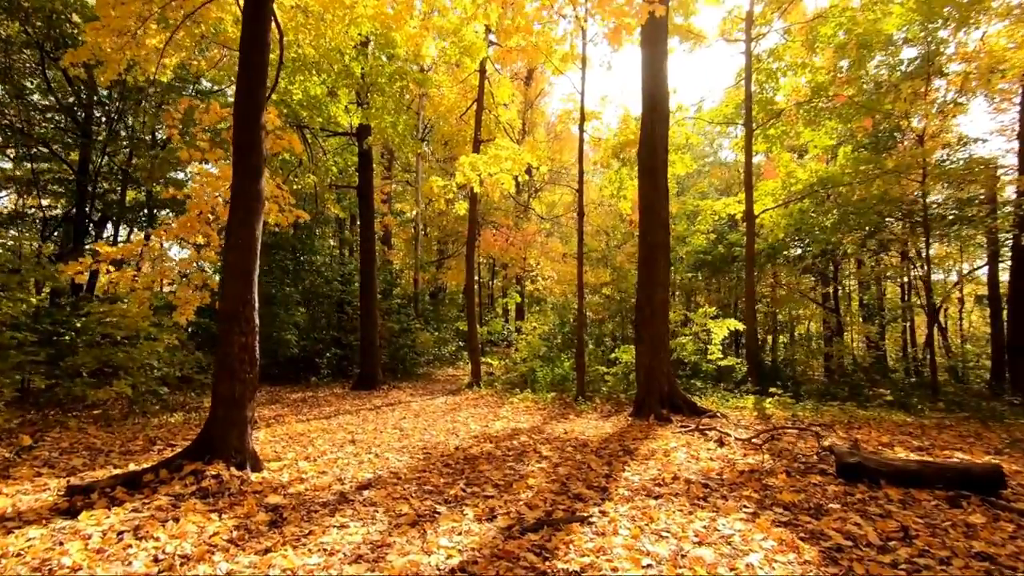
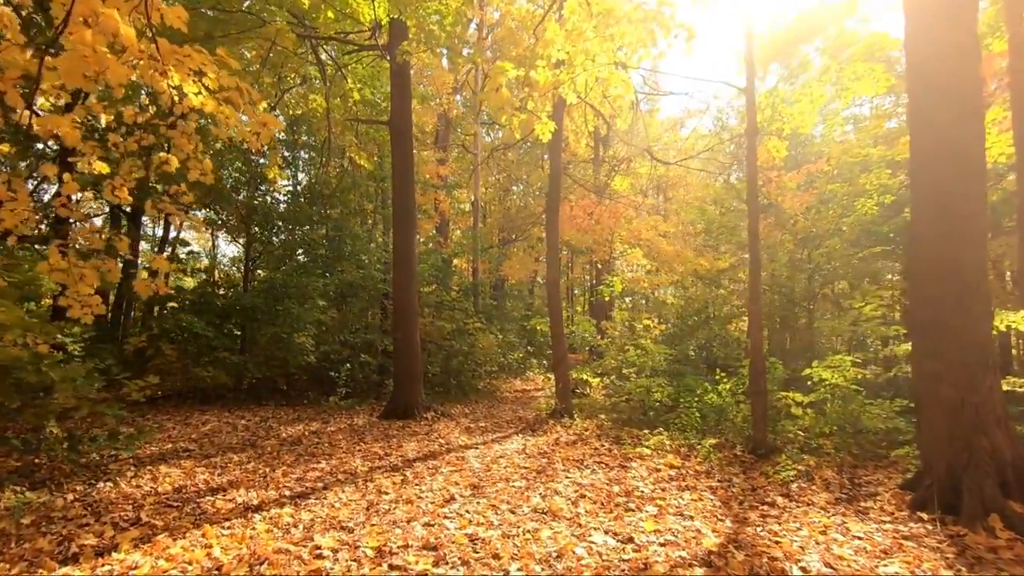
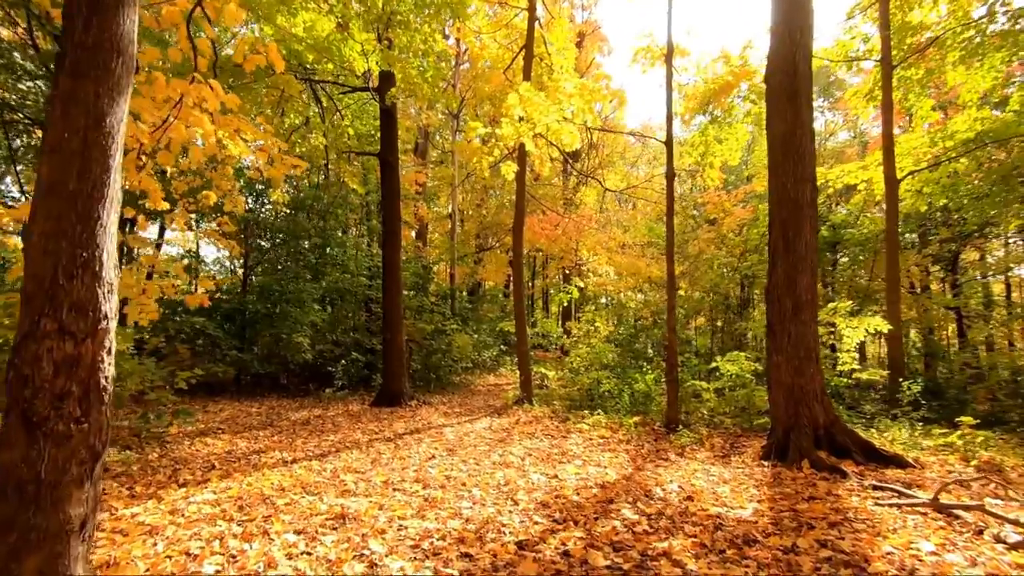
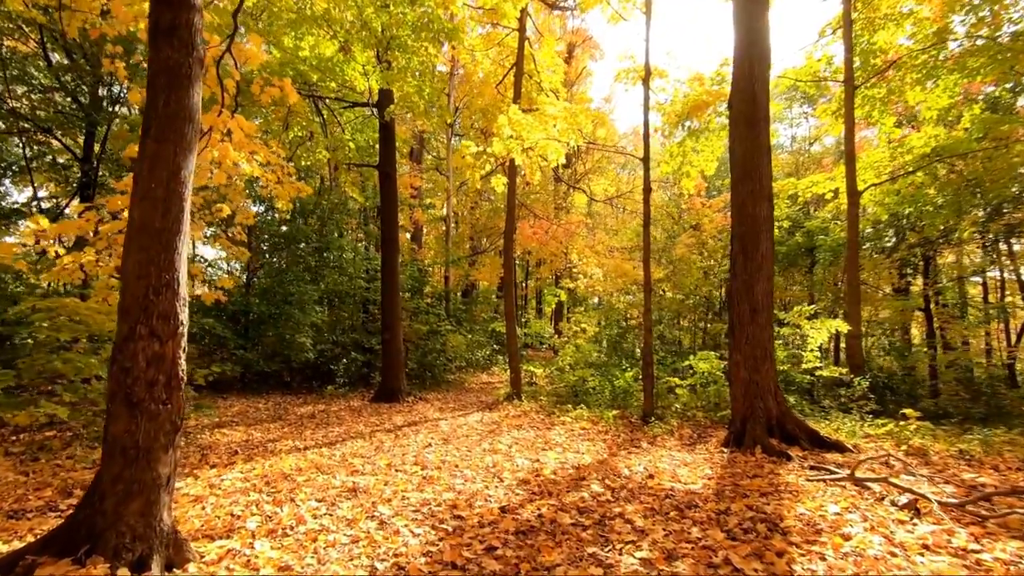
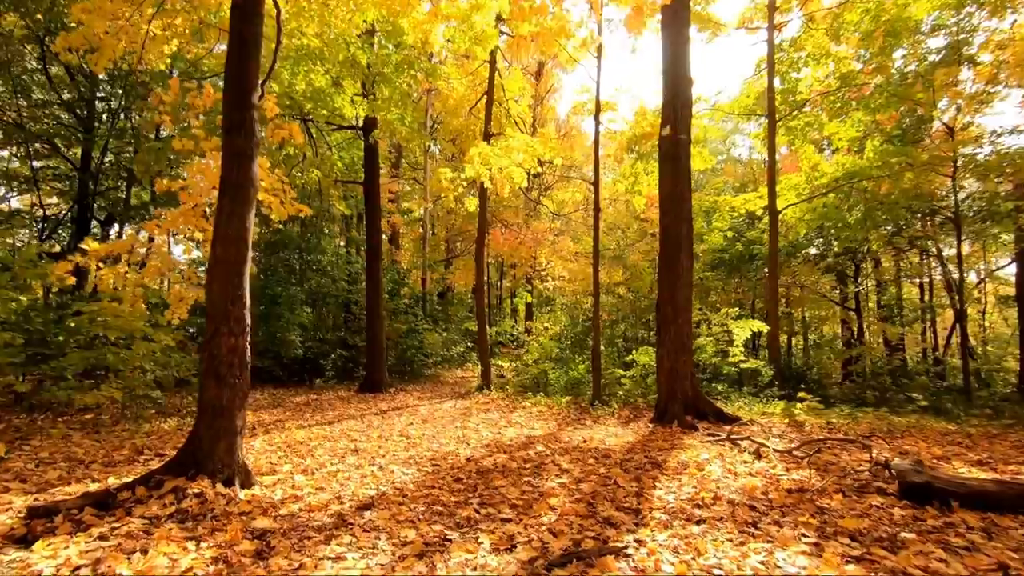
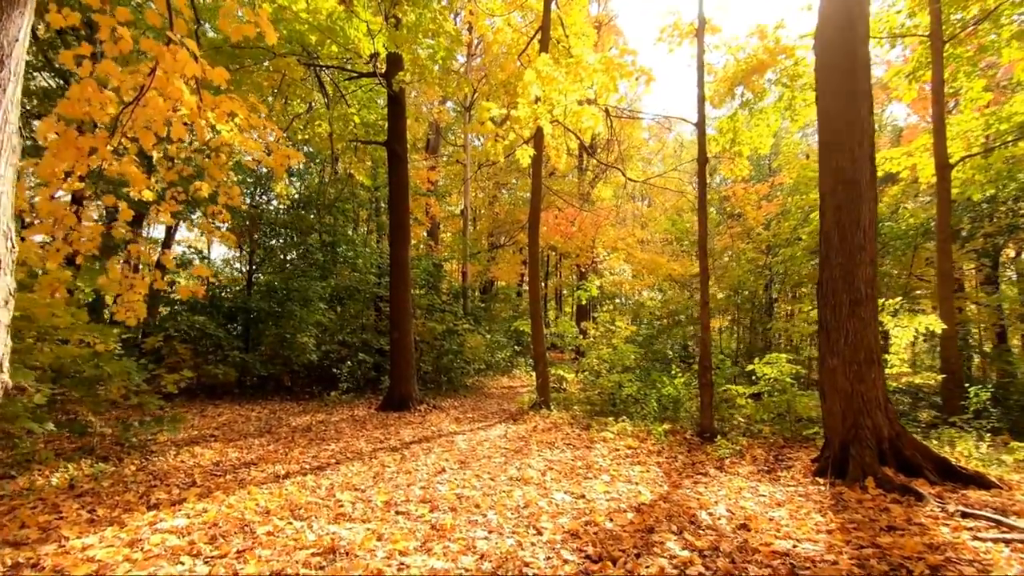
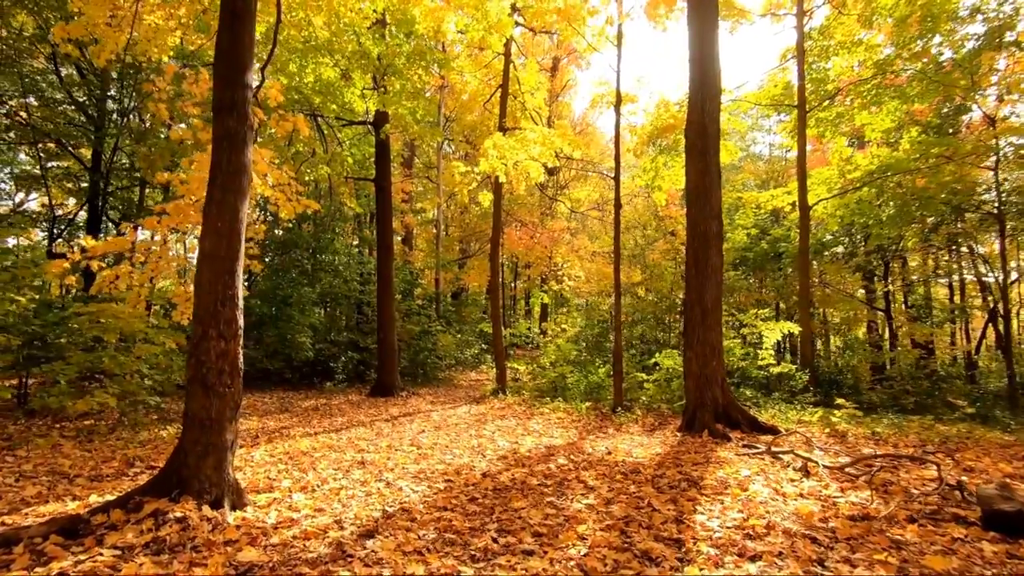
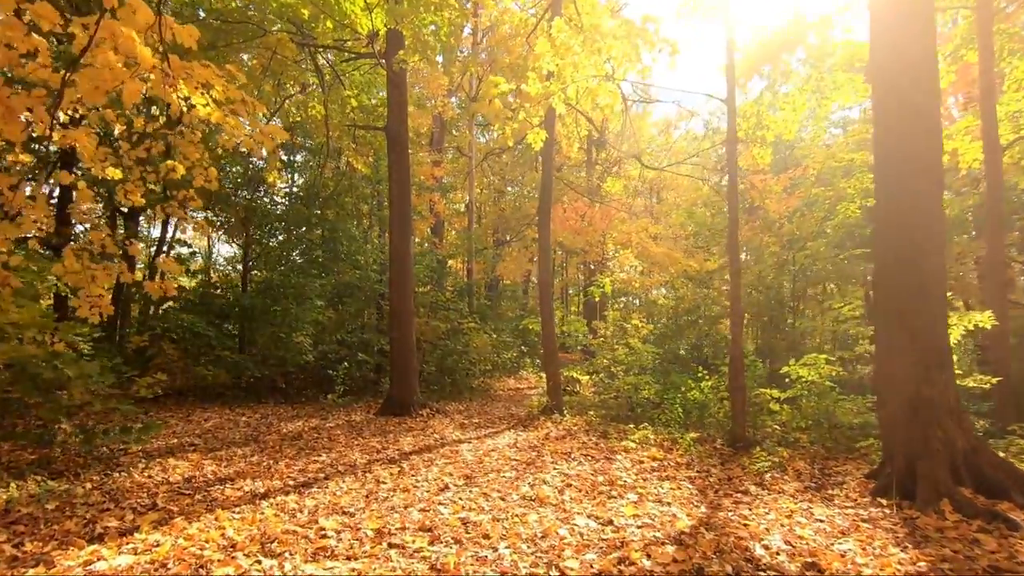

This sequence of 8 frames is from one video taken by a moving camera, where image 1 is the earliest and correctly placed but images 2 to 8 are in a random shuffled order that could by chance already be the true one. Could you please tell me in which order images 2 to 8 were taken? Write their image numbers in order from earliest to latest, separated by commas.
5, 7, 4, 3, 6, 8, 2
